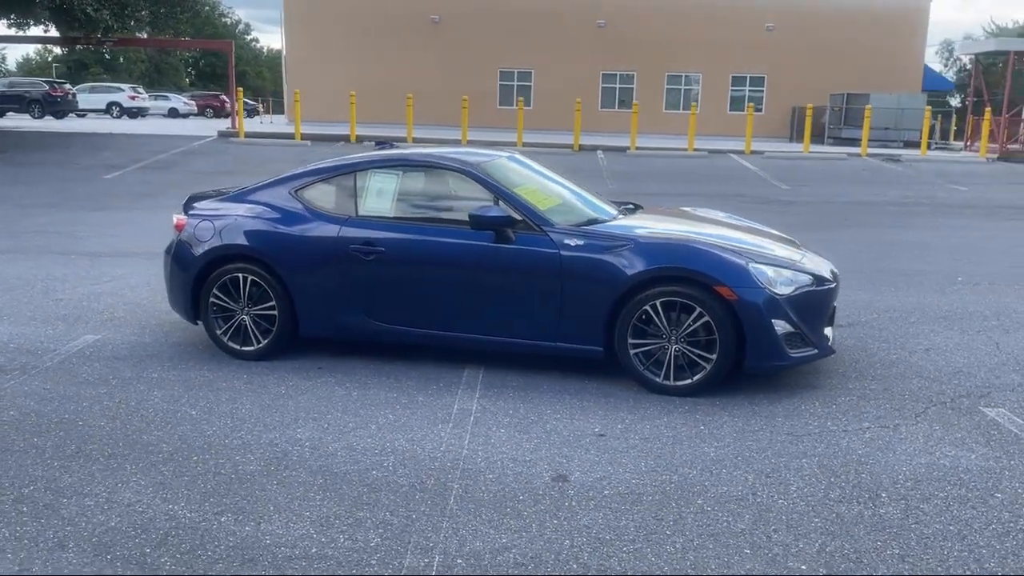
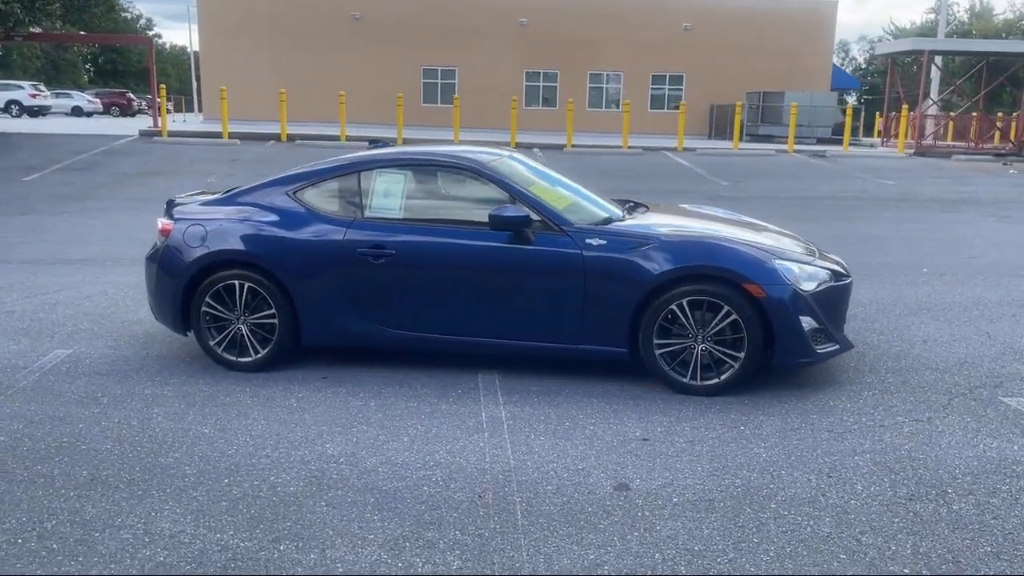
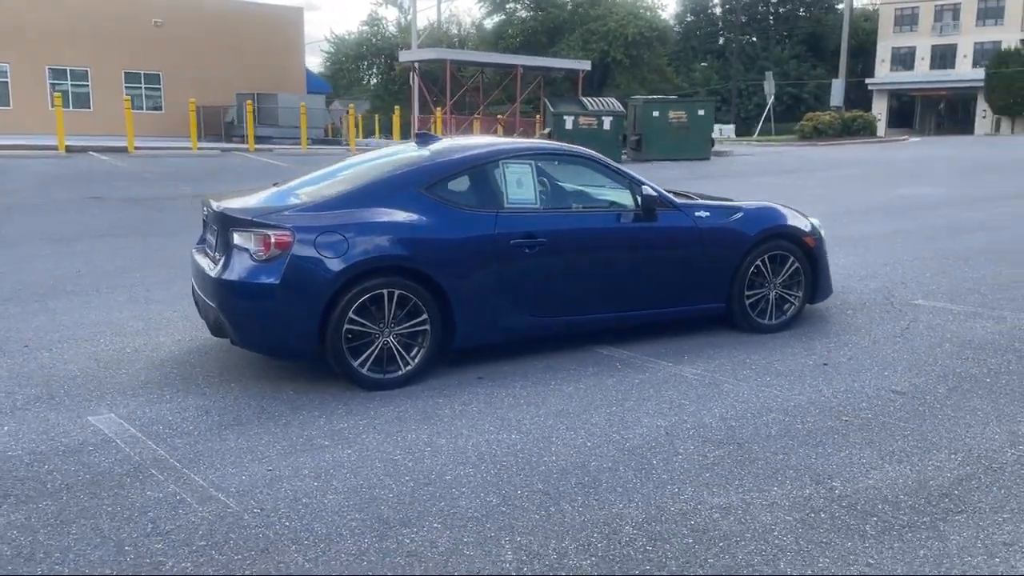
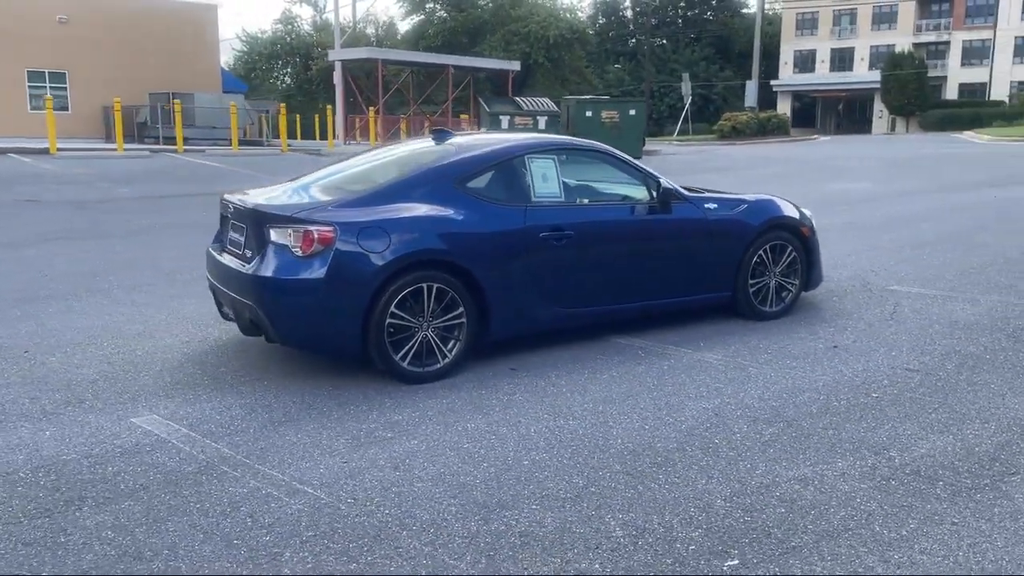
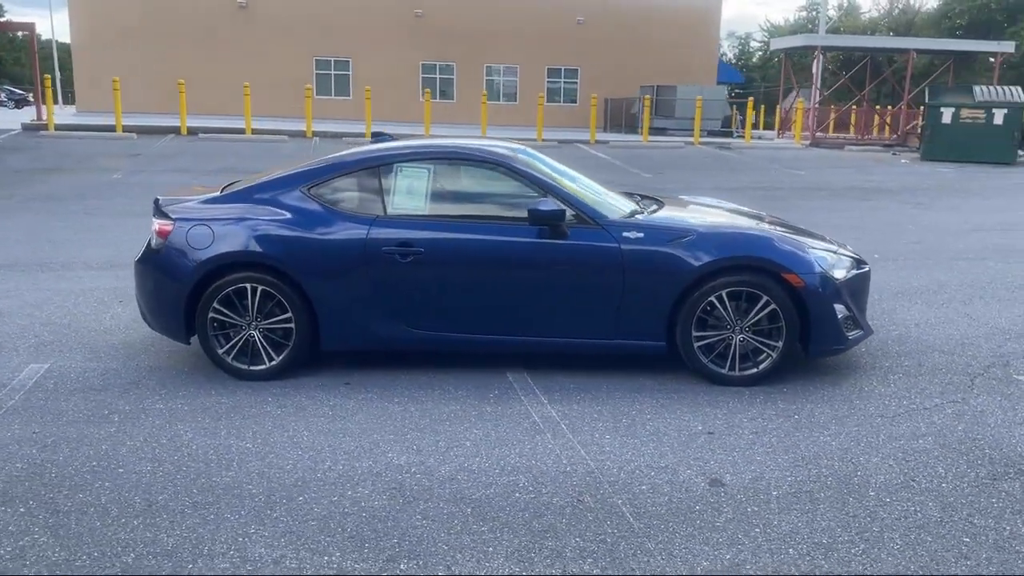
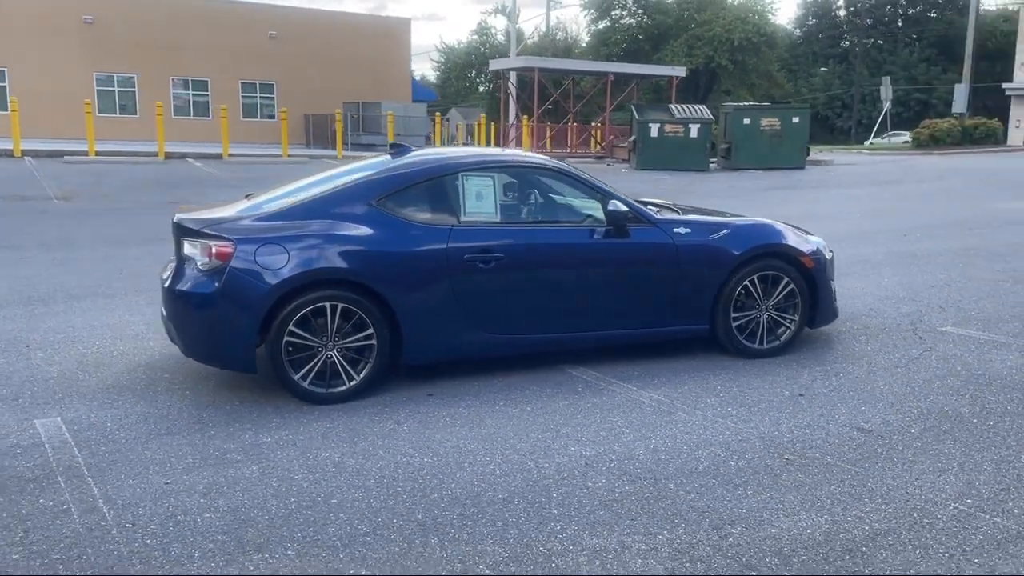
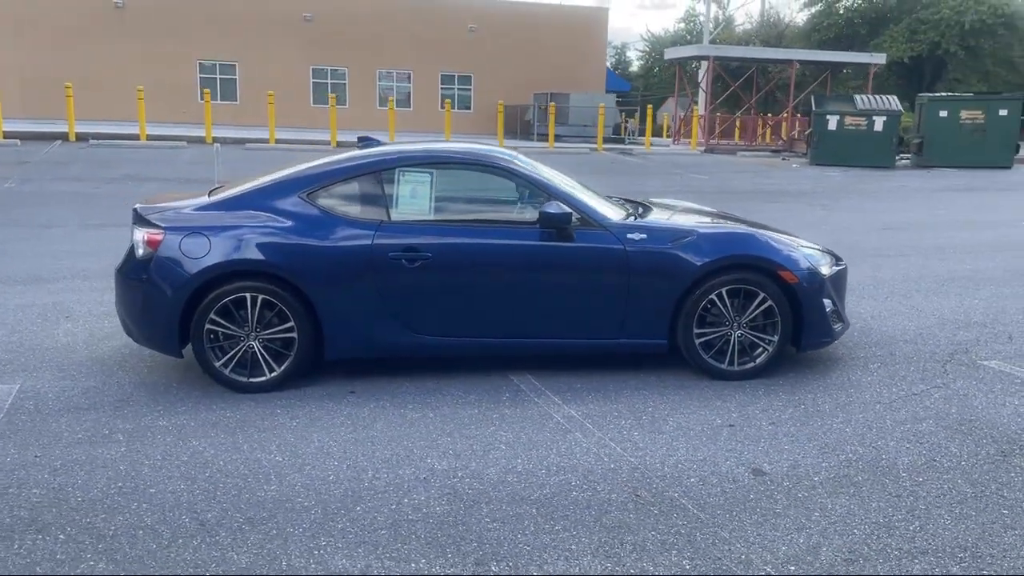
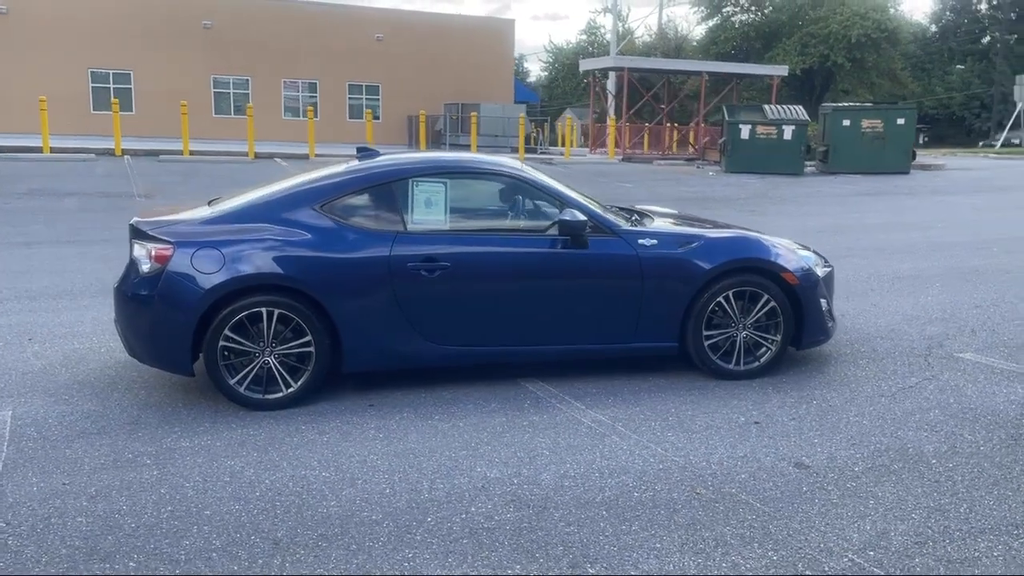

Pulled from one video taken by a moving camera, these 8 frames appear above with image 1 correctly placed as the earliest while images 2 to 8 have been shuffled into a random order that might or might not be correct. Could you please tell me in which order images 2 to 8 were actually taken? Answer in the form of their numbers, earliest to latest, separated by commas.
2, 5, 7, 8, 6, 3, 4
